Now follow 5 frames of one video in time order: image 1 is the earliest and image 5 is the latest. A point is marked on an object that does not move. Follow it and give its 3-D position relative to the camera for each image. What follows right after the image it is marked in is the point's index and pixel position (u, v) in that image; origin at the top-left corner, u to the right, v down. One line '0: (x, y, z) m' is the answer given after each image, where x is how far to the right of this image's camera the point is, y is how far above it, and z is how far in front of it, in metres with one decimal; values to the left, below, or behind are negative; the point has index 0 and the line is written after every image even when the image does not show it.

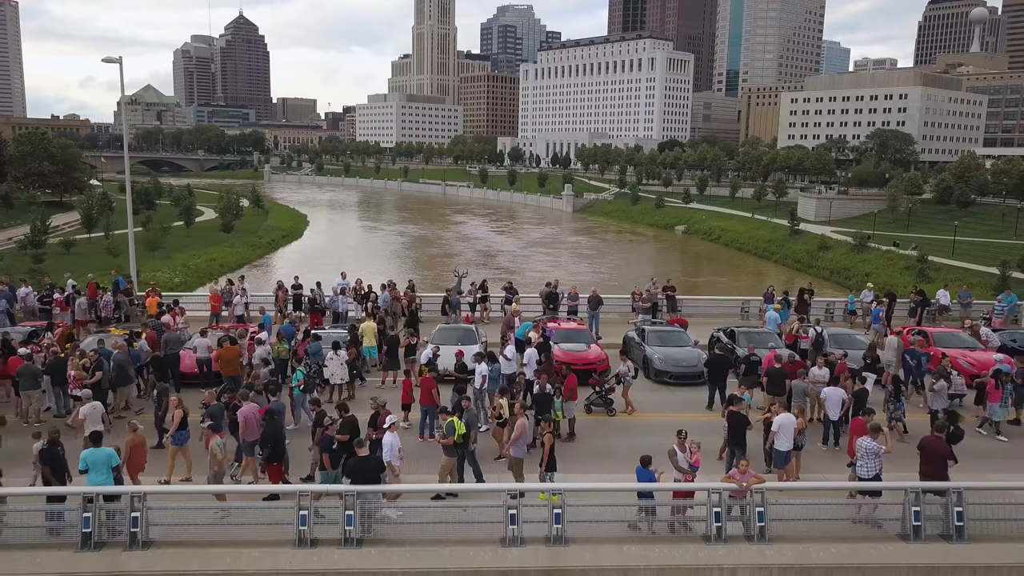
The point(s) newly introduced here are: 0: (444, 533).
0: (-0.5, -1.7, +5.7) m
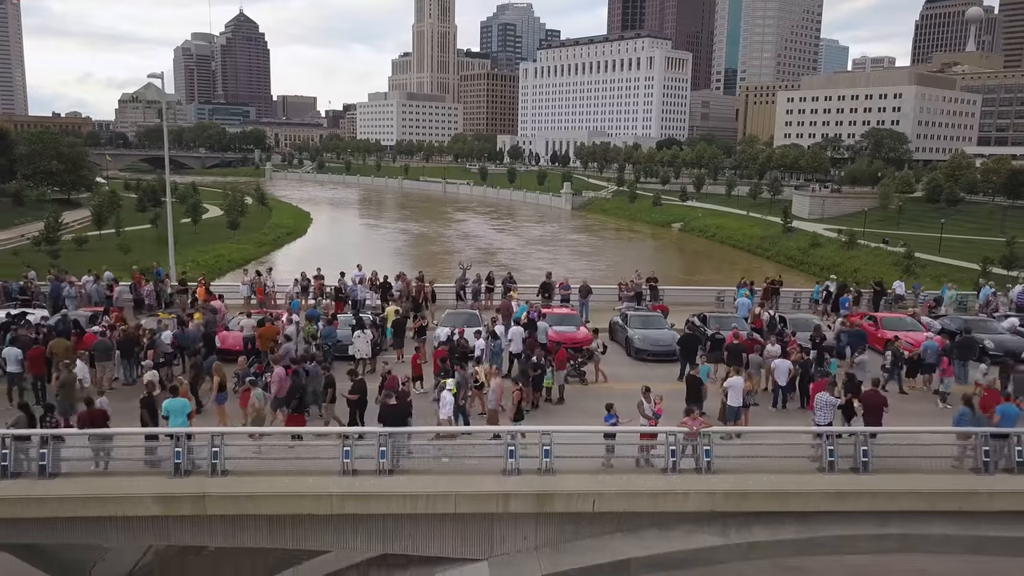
0: (-0.5, -1.6, +7.2) m
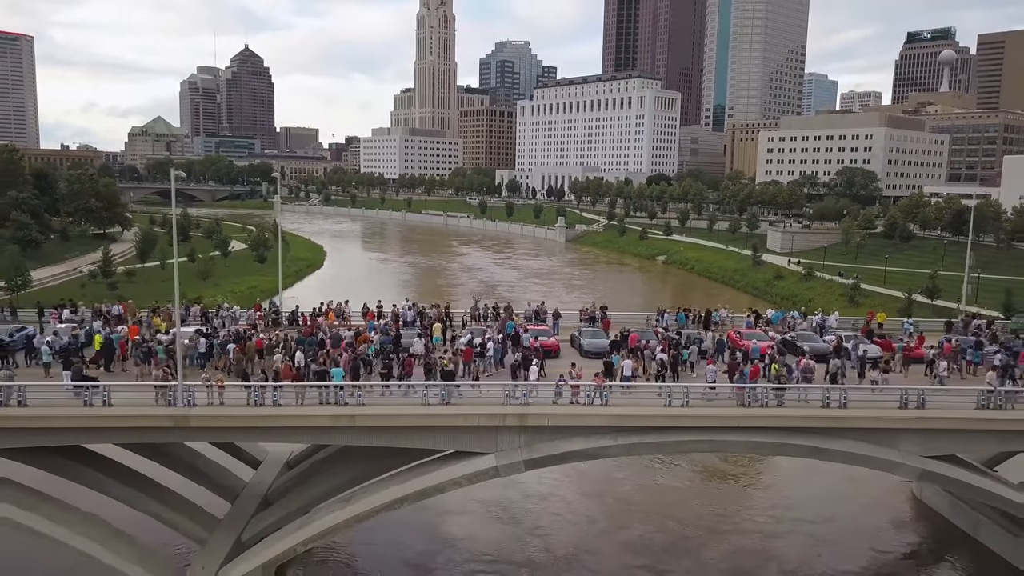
0: (-0.6, -2.0, +13.9) m
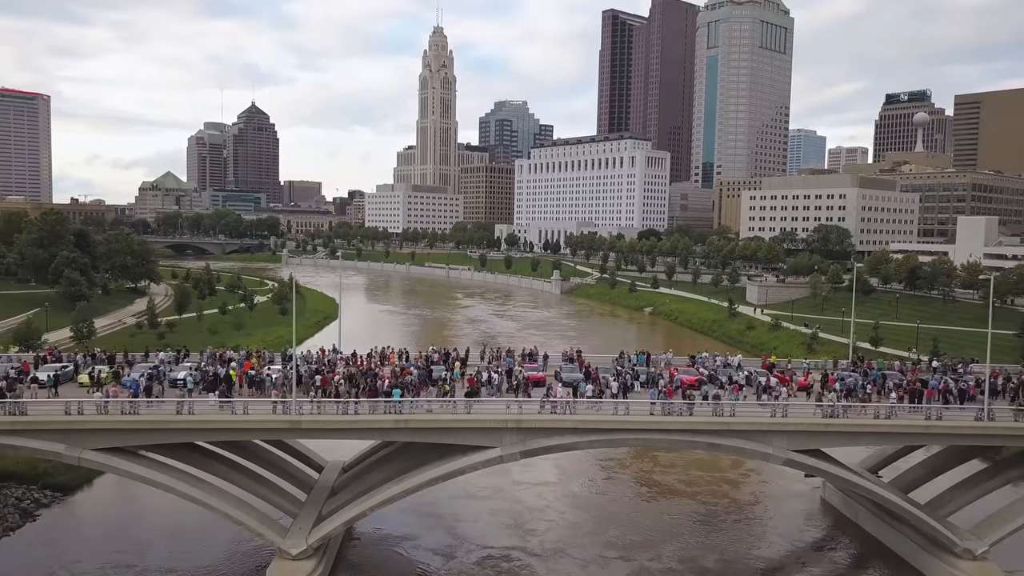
0: (-0.6, -3.2, +20.9) m
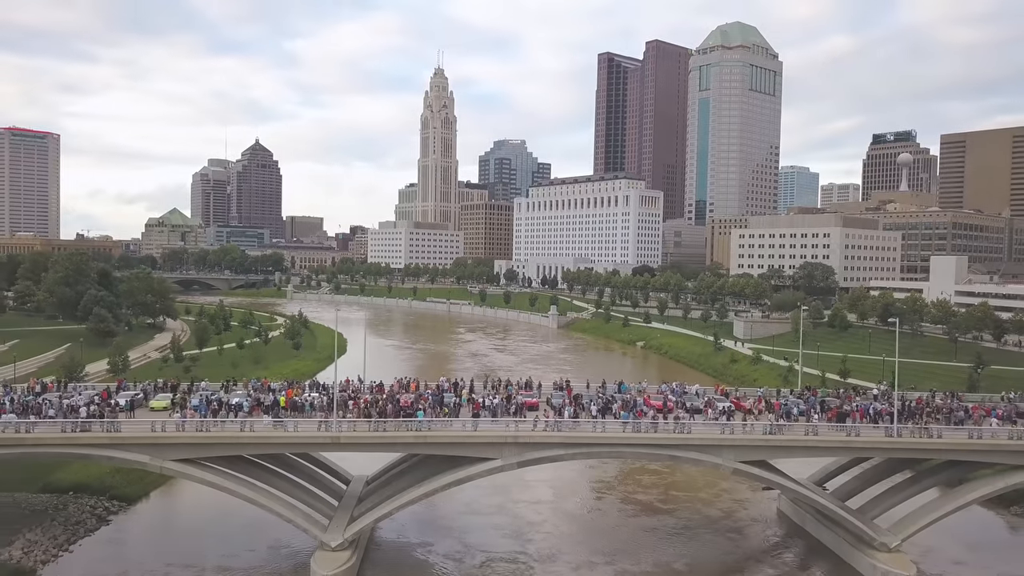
0: (-0.6, -4.5, +25.7) m
